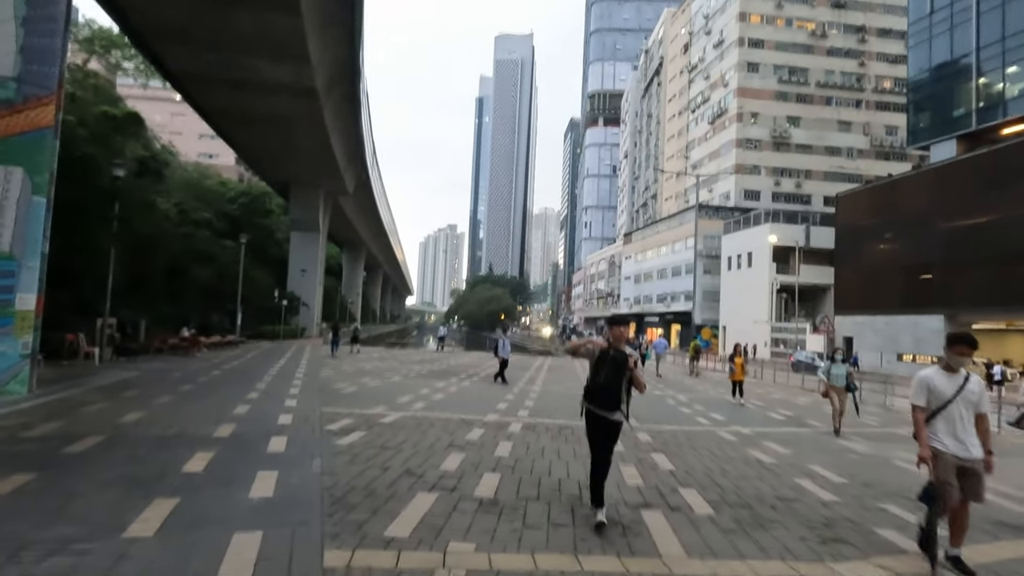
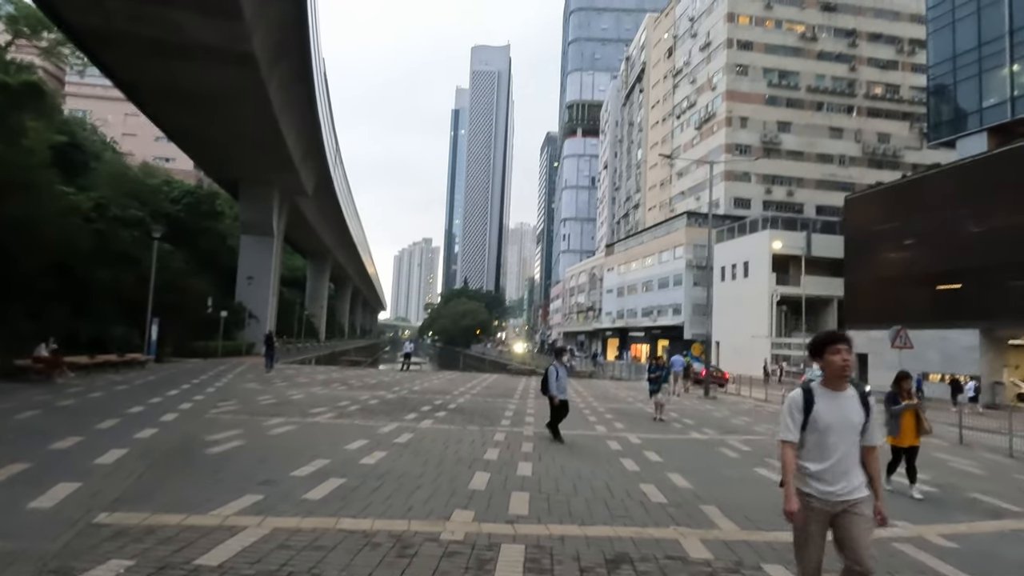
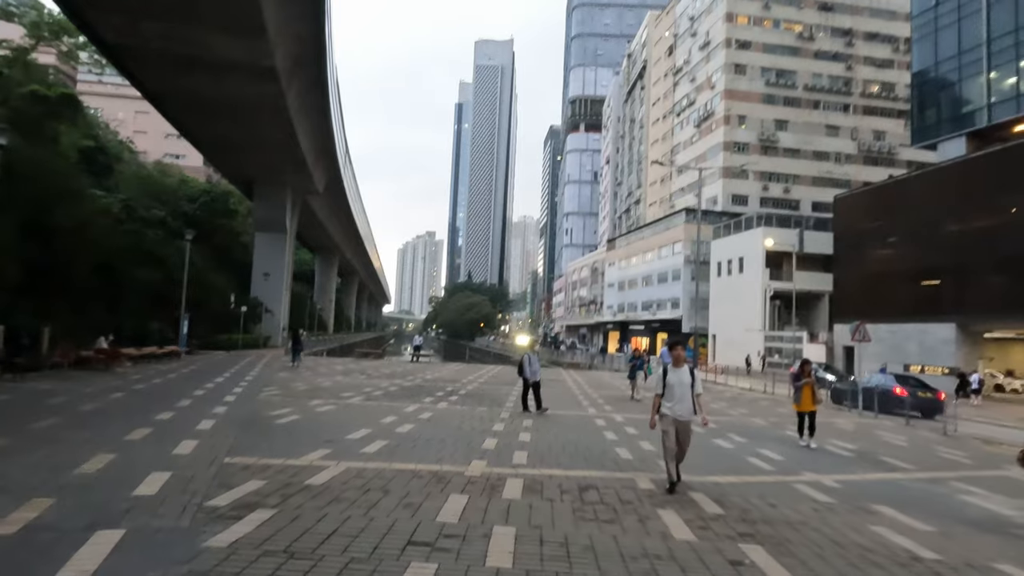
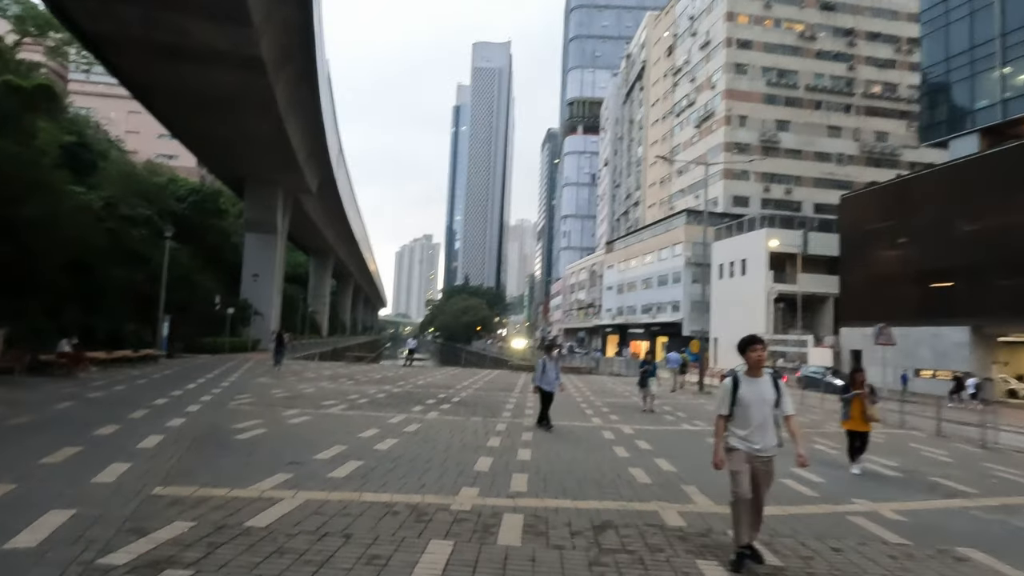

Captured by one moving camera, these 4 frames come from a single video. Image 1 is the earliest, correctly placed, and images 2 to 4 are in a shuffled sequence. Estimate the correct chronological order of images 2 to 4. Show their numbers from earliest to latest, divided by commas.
3, 4, 2
